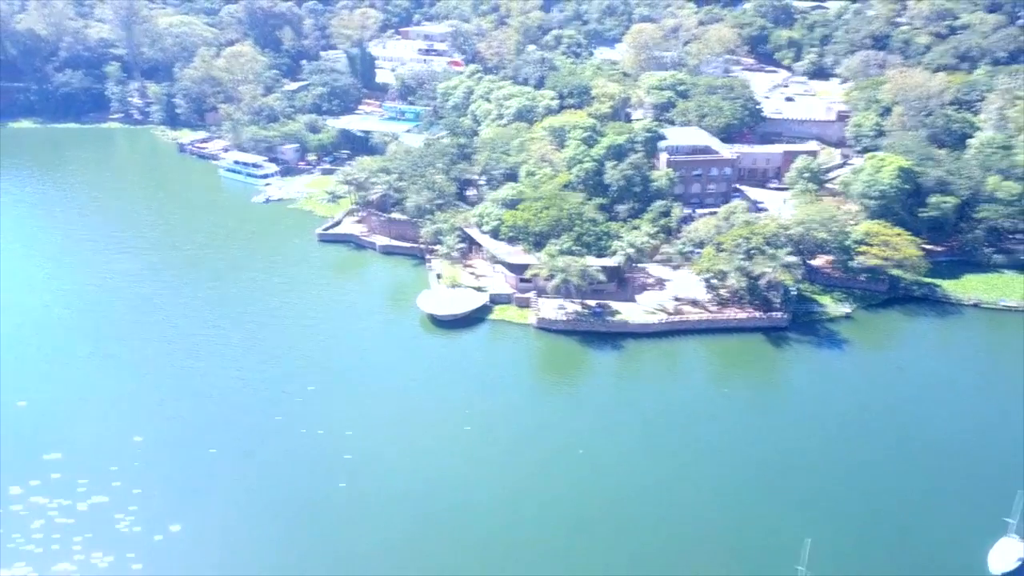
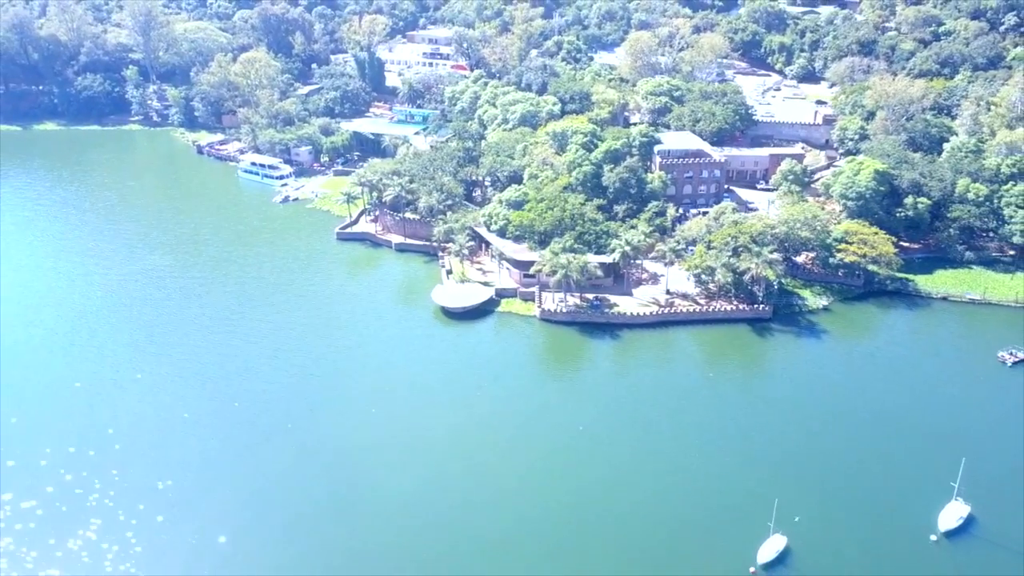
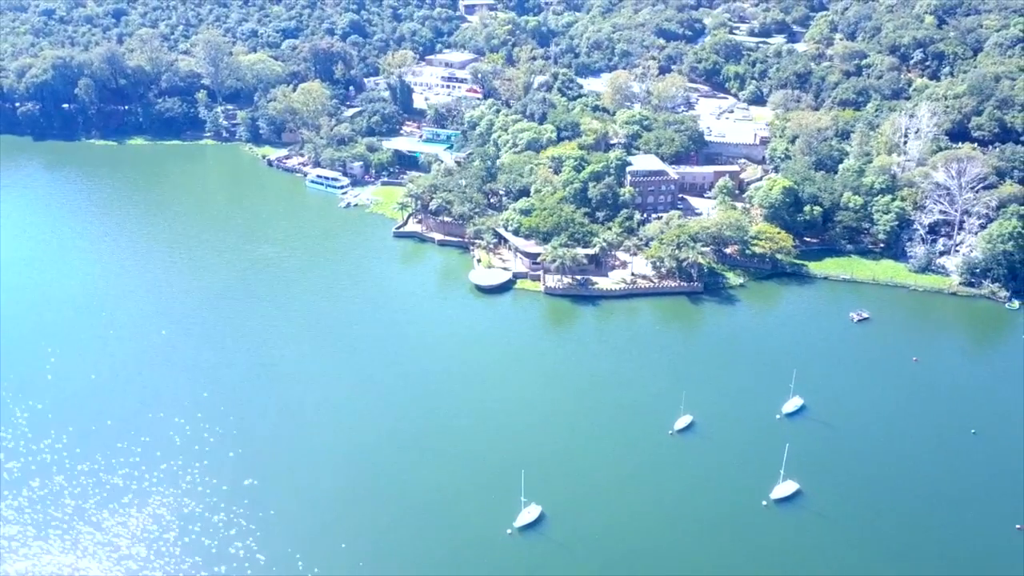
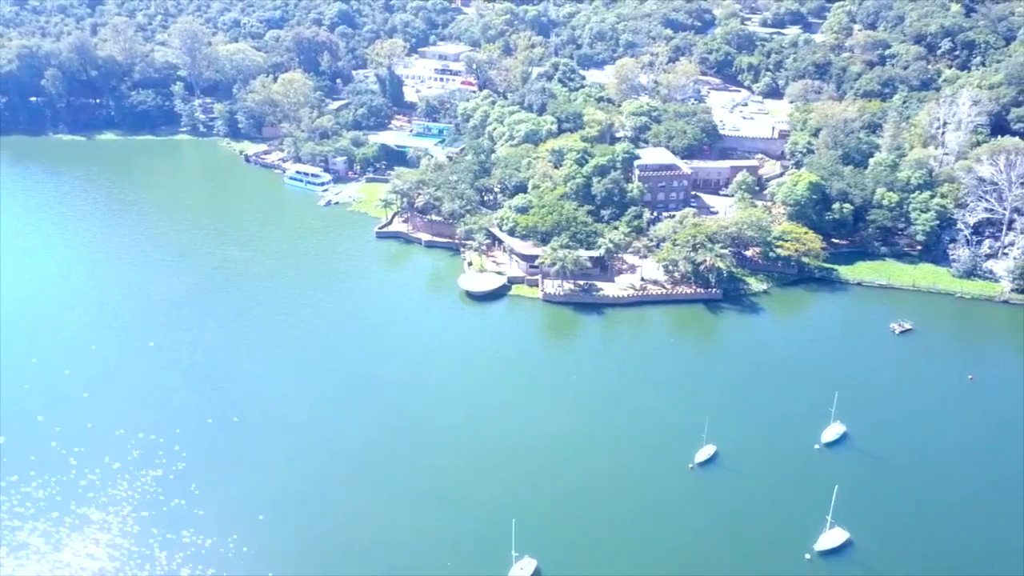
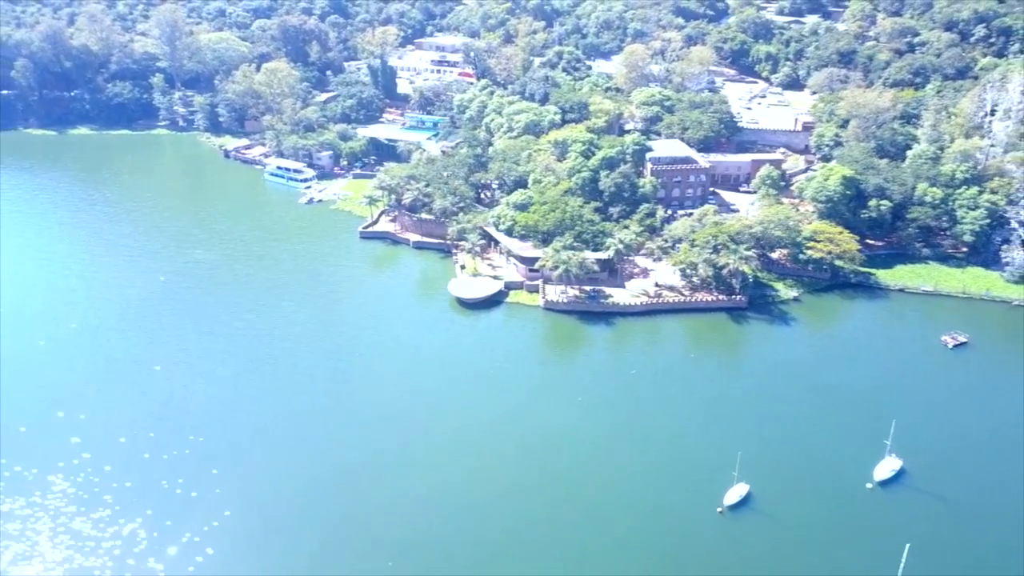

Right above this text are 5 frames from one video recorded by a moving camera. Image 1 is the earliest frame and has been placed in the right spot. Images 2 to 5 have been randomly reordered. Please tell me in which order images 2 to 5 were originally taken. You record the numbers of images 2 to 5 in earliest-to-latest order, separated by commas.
2, 5, 4, 3
